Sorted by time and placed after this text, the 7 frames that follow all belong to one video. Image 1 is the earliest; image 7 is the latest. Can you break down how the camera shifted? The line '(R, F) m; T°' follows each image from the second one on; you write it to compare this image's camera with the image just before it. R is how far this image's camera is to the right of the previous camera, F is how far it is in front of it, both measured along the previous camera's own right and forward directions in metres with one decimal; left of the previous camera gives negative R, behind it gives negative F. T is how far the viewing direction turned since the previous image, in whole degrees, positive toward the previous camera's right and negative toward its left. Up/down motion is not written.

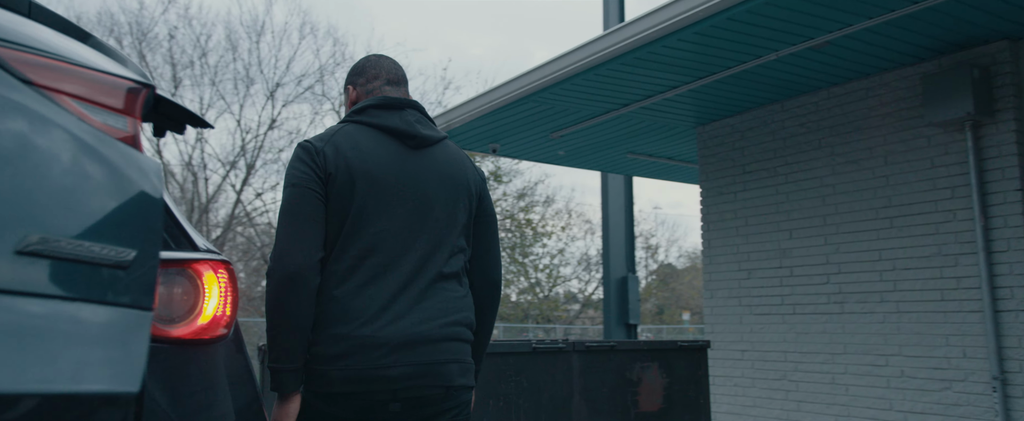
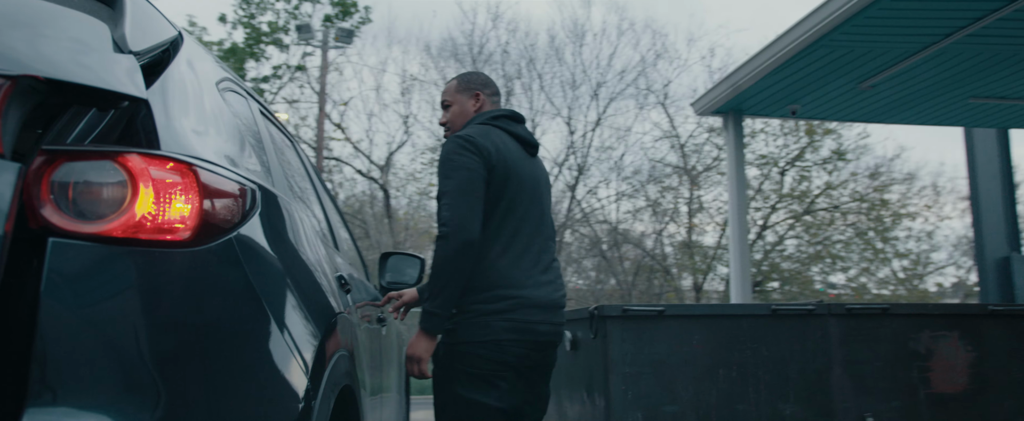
(+0.5, +0.5) m; -24°
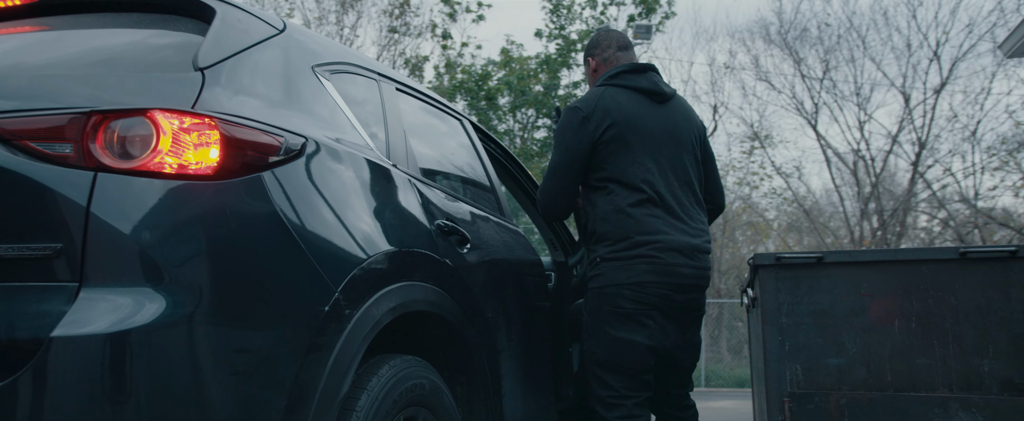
(+0.7, 0.0) m; -24°
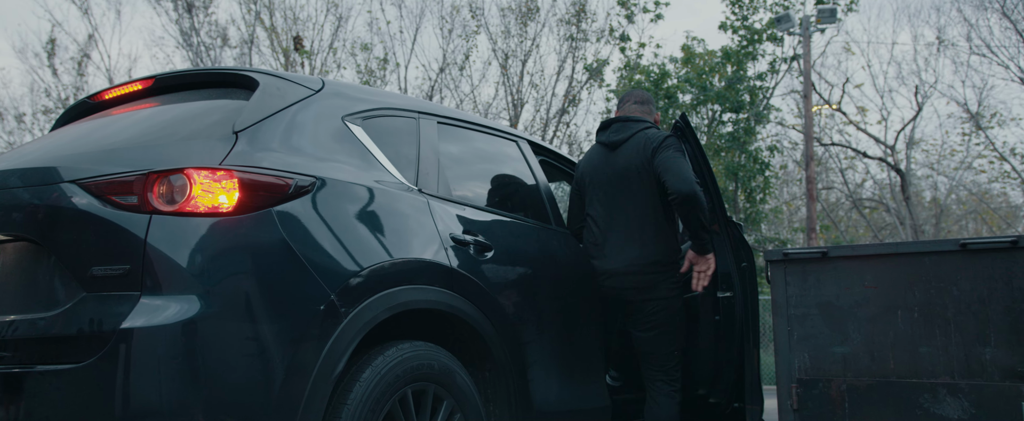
(+0.7, -0.4) m; -15°
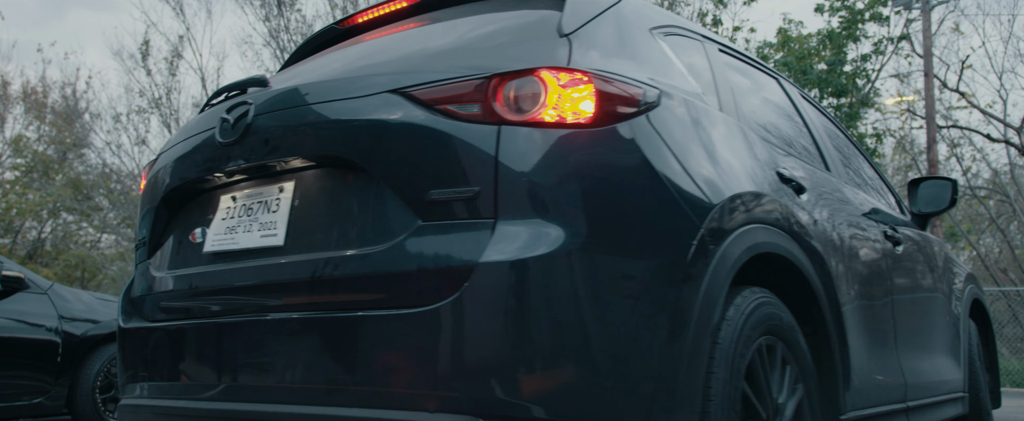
(-0.8, +0.4) m; -4°
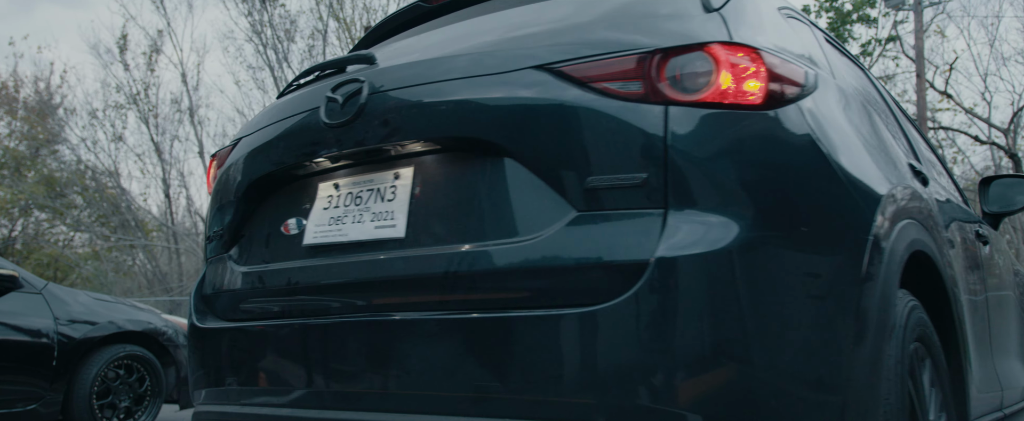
(-0.4, +0.2) m; +2°
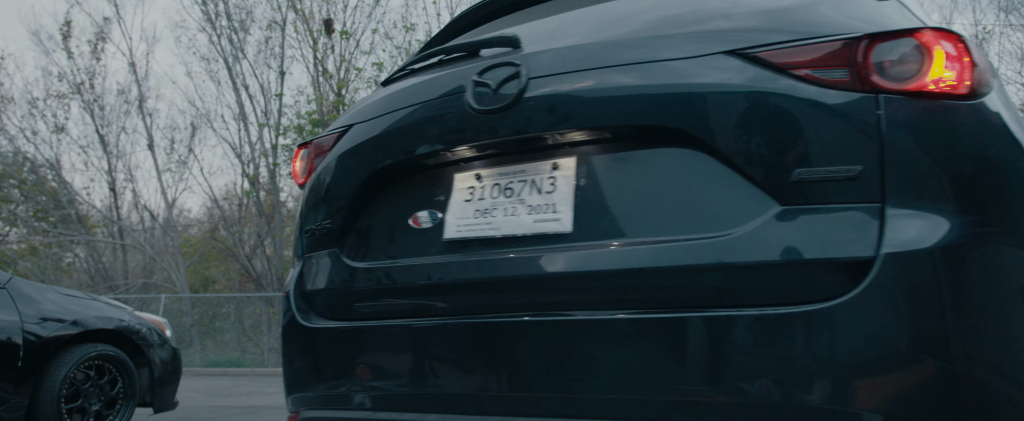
(-0.5, +0.1) m; +4°
